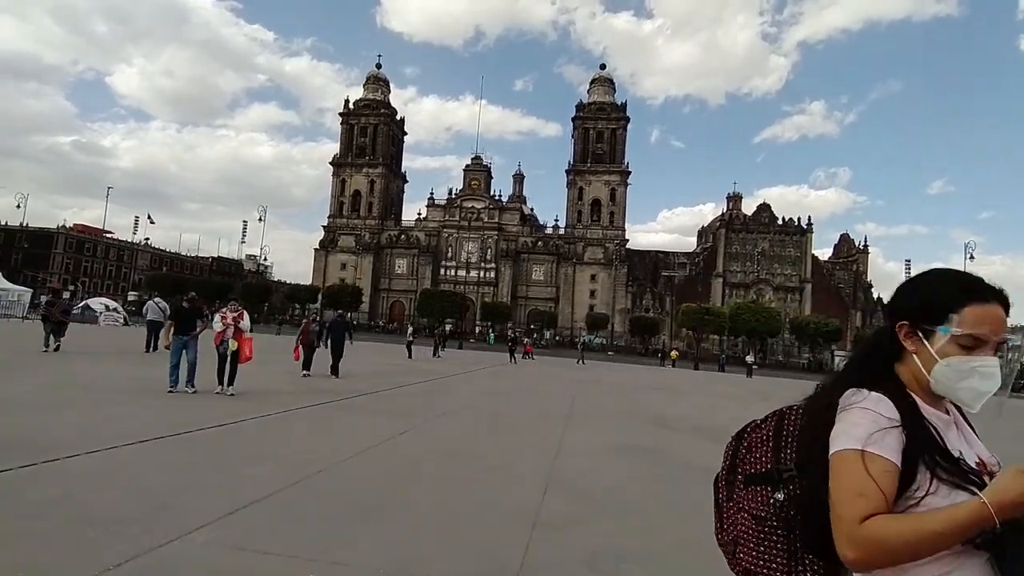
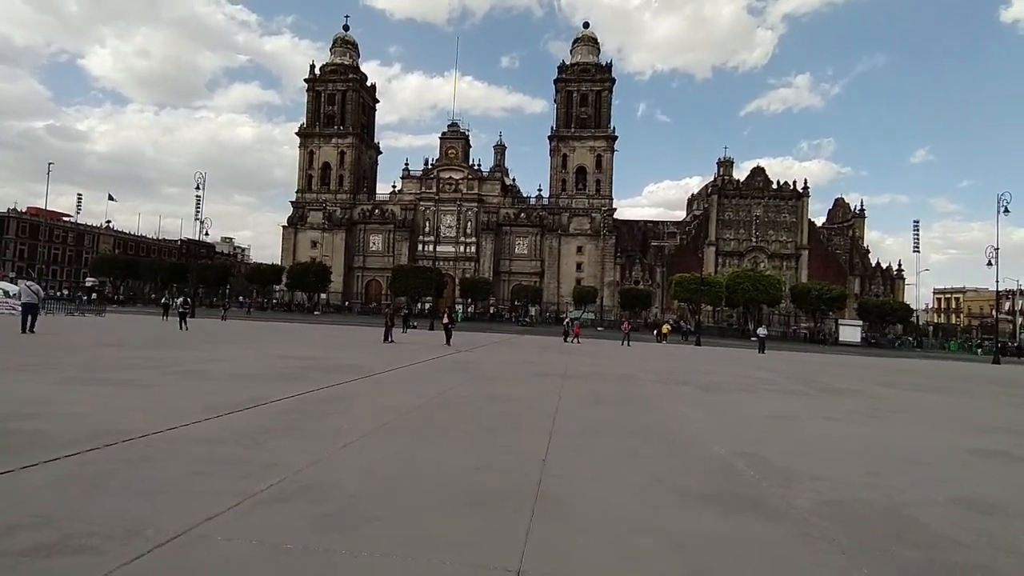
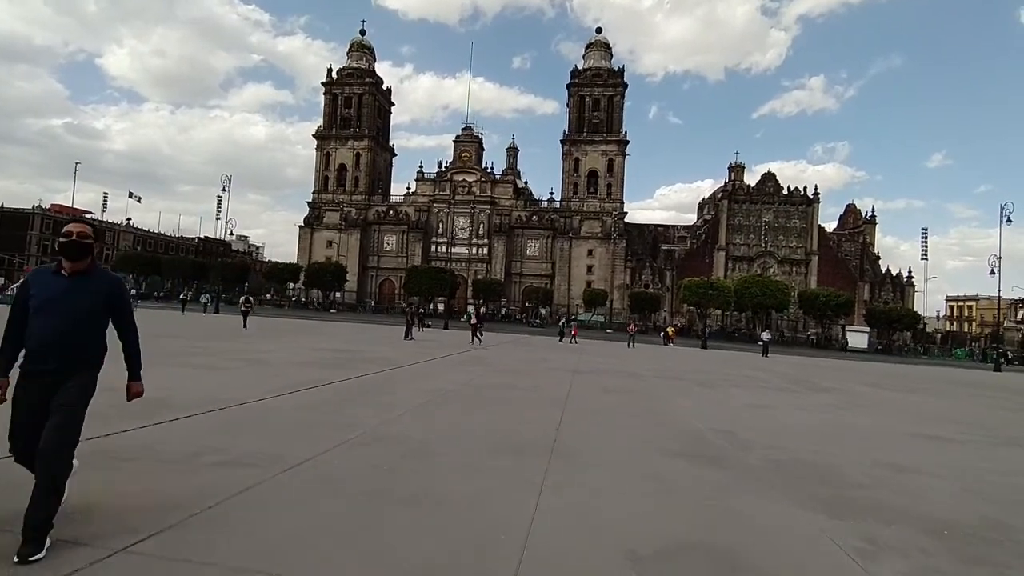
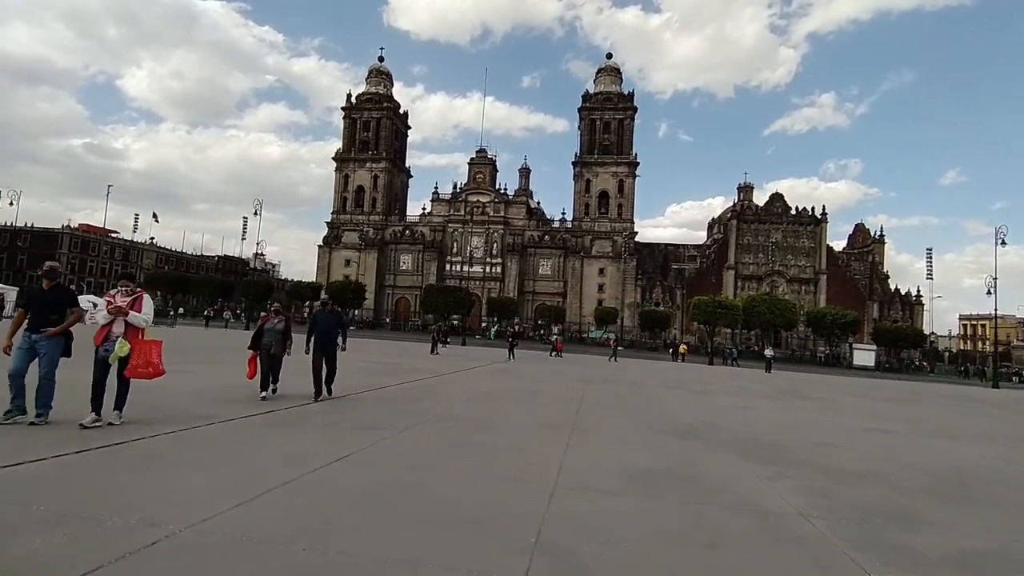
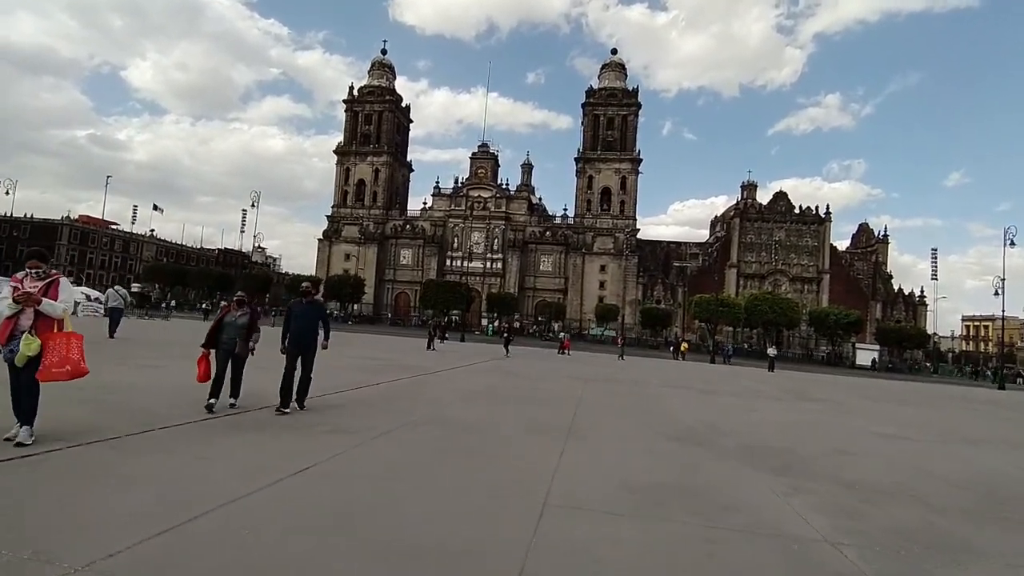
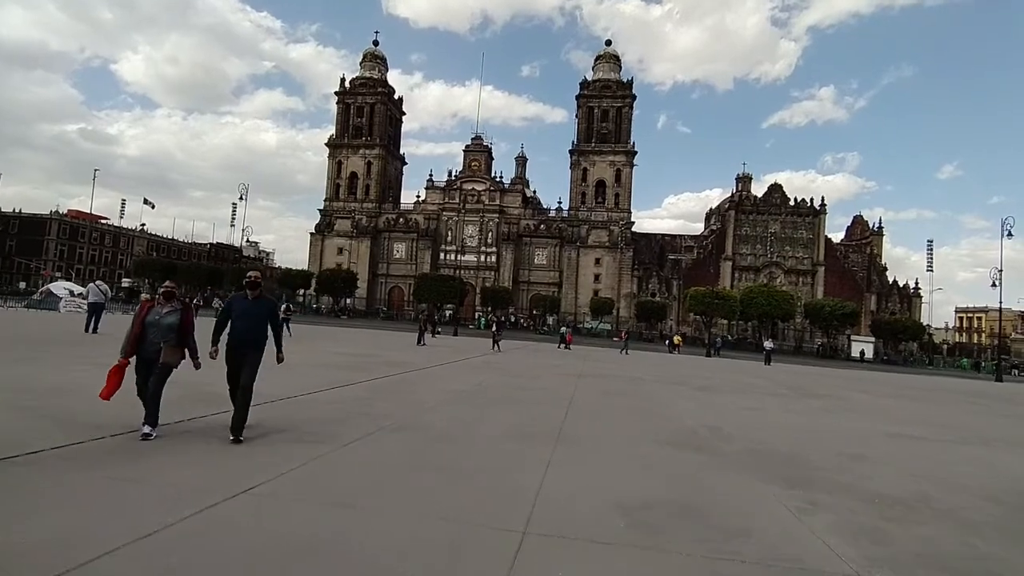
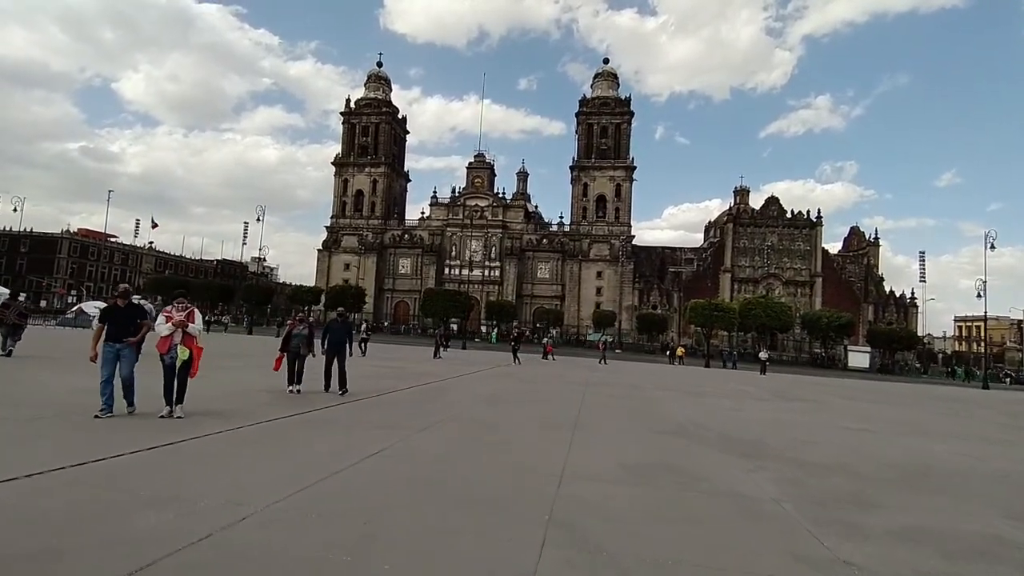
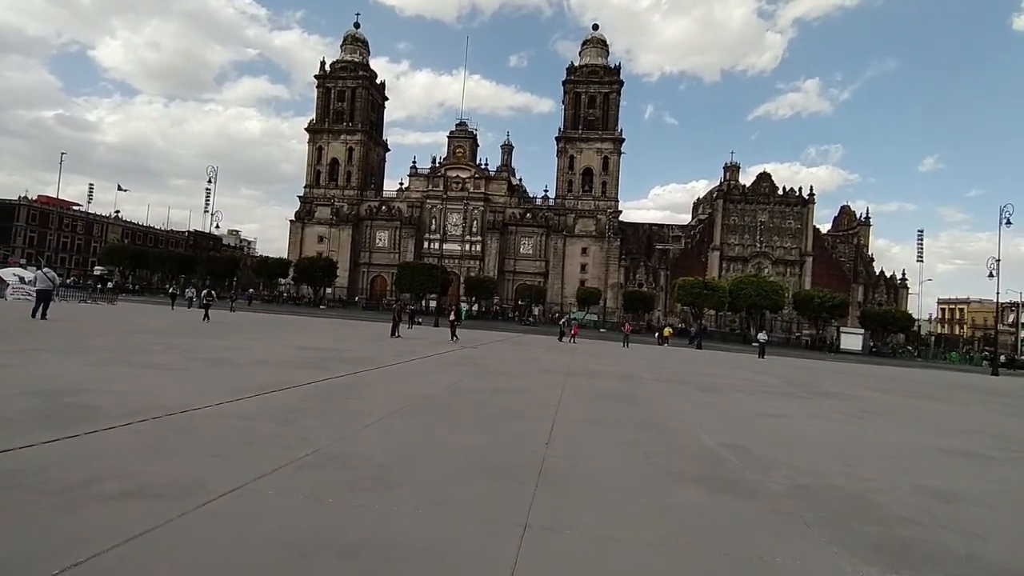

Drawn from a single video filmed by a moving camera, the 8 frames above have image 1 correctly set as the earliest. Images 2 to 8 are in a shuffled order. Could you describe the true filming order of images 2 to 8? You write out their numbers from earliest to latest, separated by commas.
7, 4, 5, 6, 3, 8, 2
